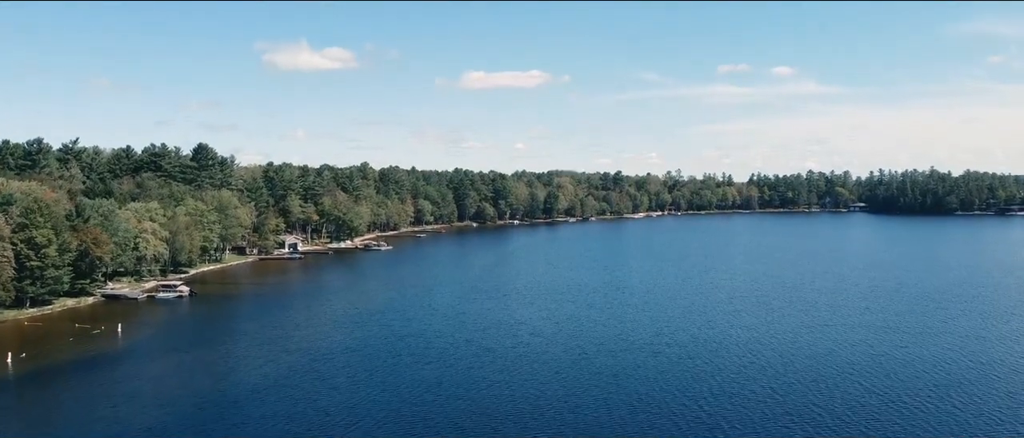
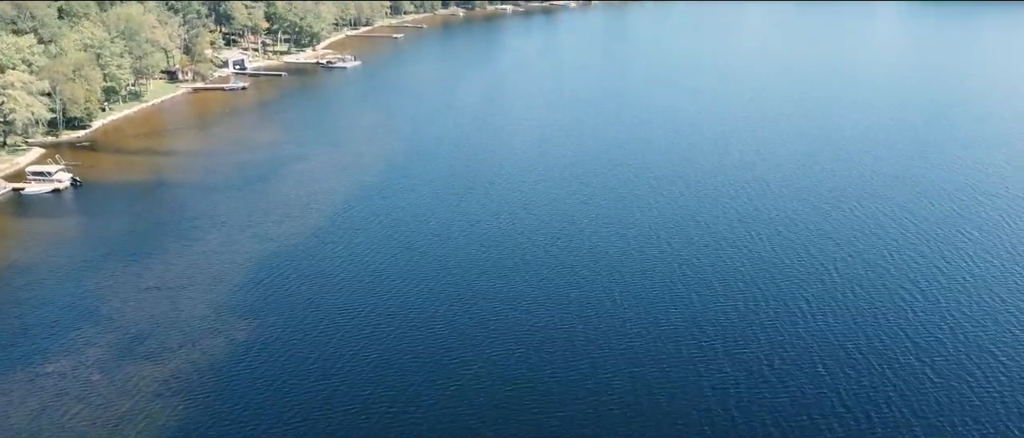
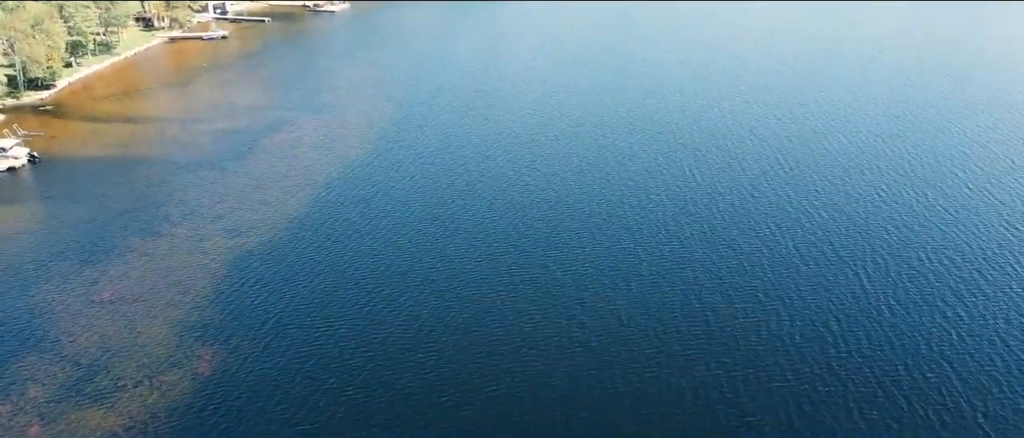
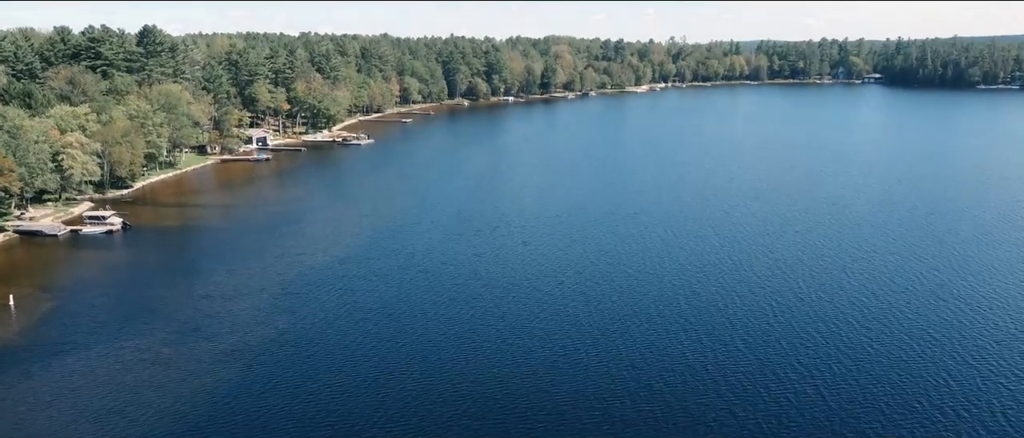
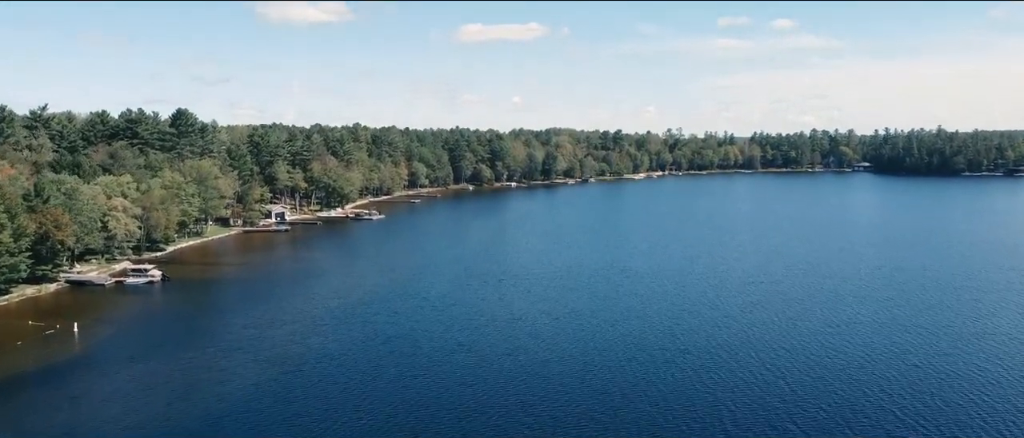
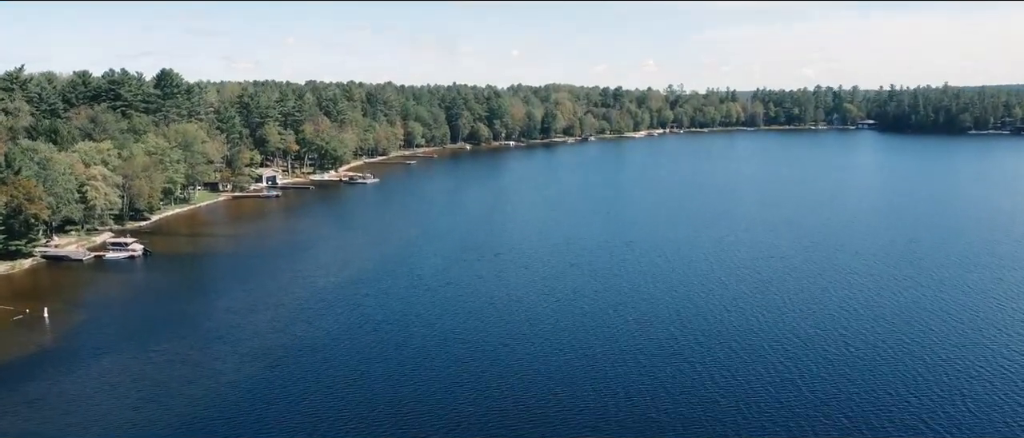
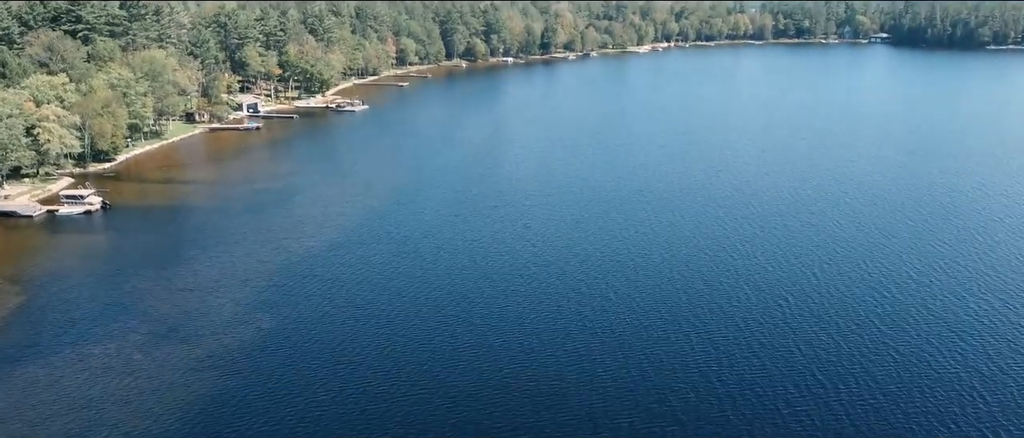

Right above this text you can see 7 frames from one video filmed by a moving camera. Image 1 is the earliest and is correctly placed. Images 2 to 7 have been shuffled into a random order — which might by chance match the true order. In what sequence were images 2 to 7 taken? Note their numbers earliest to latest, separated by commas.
5, 6, 4, 7, 2, 3
